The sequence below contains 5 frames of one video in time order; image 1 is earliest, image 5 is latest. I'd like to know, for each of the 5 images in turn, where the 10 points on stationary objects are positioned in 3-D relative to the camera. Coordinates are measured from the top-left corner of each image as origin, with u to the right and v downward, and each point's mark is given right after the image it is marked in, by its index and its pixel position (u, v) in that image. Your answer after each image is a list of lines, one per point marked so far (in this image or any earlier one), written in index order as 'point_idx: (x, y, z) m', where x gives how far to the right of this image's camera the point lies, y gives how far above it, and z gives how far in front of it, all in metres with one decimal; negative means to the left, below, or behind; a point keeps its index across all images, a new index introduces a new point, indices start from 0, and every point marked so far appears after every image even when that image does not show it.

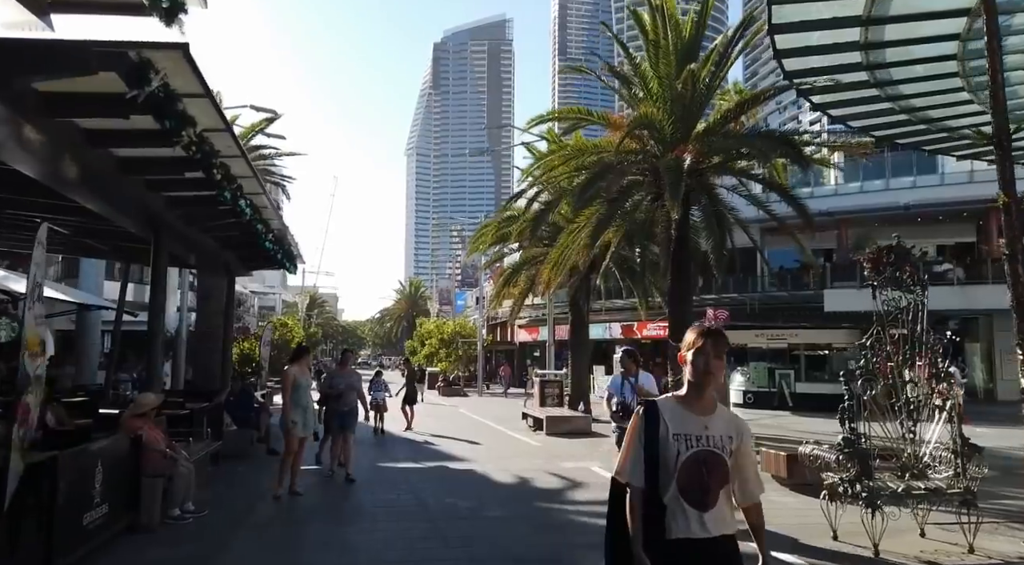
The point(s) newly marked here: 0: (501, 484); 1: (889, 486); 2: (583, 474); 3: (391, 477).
0: (-0.1, -2.7, +9.4) m
1: (+3.1, -1.7, +5.9) m
2: (+1.0, -2.8, +10.2) m
3: (-1.7, -2.7, +9.8) m
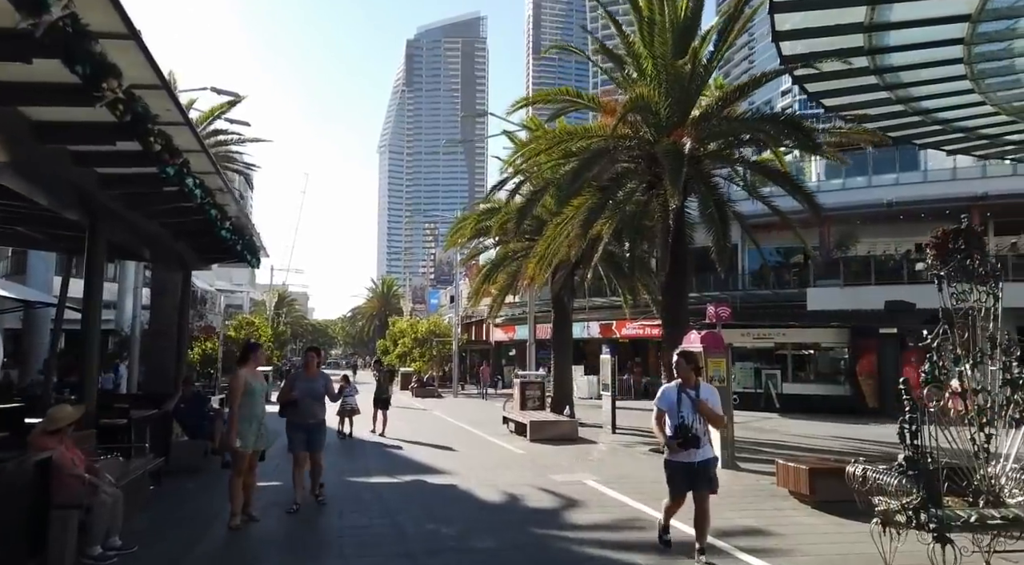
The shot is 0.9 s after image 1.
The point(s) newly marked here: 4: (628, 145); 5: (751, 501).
0: (-0.3, -2.6, +8.3) m
1: (+3.1, -1.6, +5.0) m
2: (+0.9, -2.7, +9.2) m
3: (-1.8, -2.6, +8.7) m
4: (+2.1, +2.6, +13.1) m
5: (+2.8, -2.6, +8.4) m
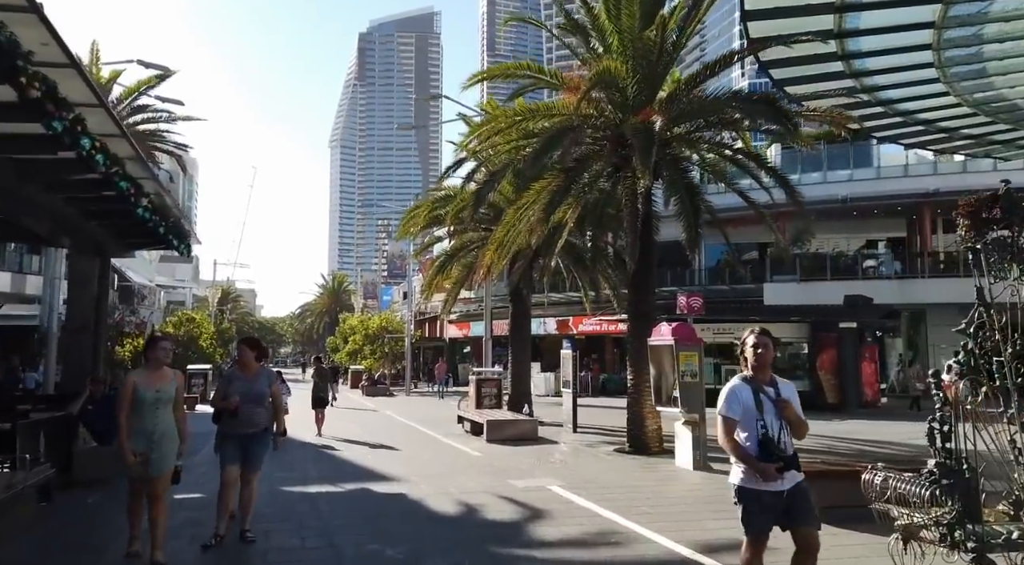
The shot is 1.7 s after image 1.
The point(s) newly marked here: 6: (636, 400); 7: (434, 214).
0: (-0.7, -2.4, +7.3) m
1: (+2.9, -1.5, +4.2) m
2: (+0.4, -2.5, +8.3) m
3: (-2.3, -2.4, +7.6) m
4: (+1.4, +2.7, +12.2) m
5: (+2.4, -2.4, +7.6) m
6: (+2.2, -2.1, +12.5) m
7: (-2.1, +1.8, +19.0) m
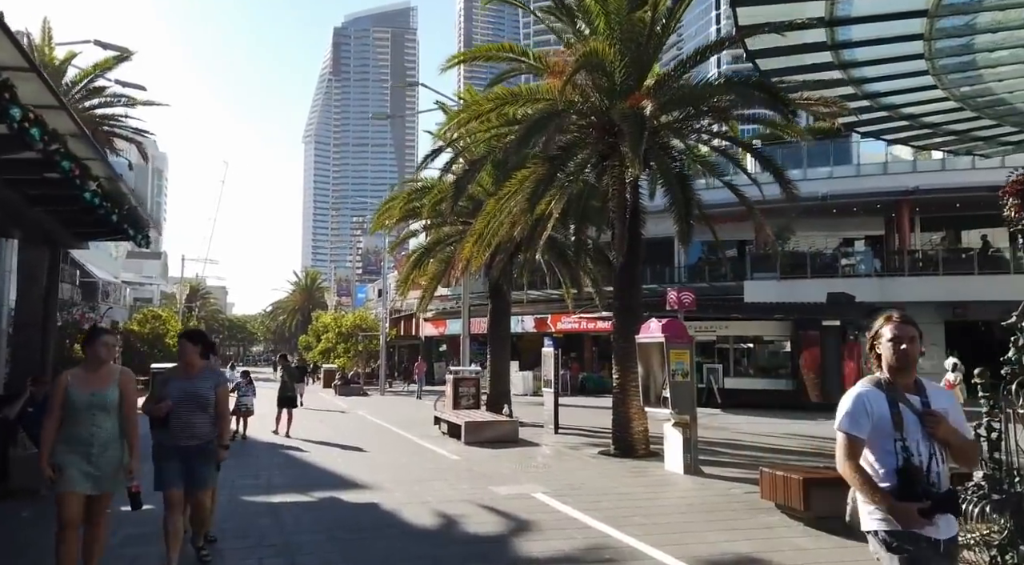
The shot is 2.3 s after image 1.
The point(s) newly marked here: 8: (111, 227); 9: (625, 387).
0: (-0.9, -2.3, +6.7) m
1: (+2.8, -1.4, +3.7) m
2: (+0.2, -2.4, +7.7) m
3: (-2.5, -2.3, +6.9) m
4: (+1.1, +2.8, +11.6) m
5: (+2.2, -2.4, +7.1) m
6: (+1.8, -2.0, +12.0) m
7: (-2.6, +1.9, +18.3) m
8: (-6.3, +0.9, +11.1) m
9: (+1.9, -1.8, +11.9) m
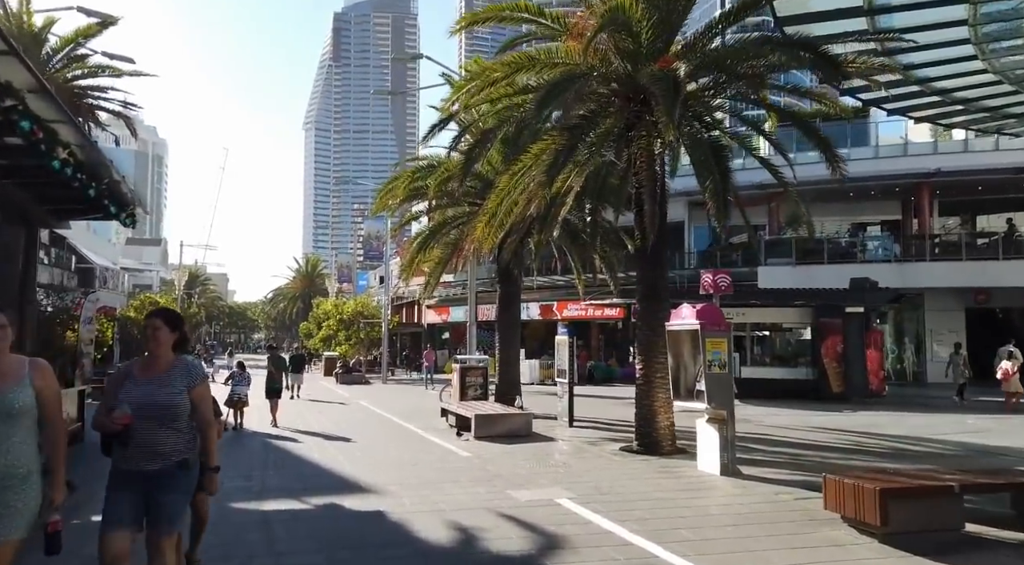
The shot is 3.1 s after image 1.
0: (-0.6, -2.1, +5.8) m
1: (+3.1, -1.3, +2.8) m
2: (+0.4, -2.2, +6.8) m
3: (-2.2, -2.2, +6.0) m
4: (+1.3, +3.1, +10.6) m
5: (+2.5, -2.2, +6.2) m
6: (+2.1, -1.7, +11.0) m
7: (-2.4, +2.3, +17.3) m
8: (-6.1, +1.1, +10.2) m
9: (+2.1, -1.5, +11.0) m
